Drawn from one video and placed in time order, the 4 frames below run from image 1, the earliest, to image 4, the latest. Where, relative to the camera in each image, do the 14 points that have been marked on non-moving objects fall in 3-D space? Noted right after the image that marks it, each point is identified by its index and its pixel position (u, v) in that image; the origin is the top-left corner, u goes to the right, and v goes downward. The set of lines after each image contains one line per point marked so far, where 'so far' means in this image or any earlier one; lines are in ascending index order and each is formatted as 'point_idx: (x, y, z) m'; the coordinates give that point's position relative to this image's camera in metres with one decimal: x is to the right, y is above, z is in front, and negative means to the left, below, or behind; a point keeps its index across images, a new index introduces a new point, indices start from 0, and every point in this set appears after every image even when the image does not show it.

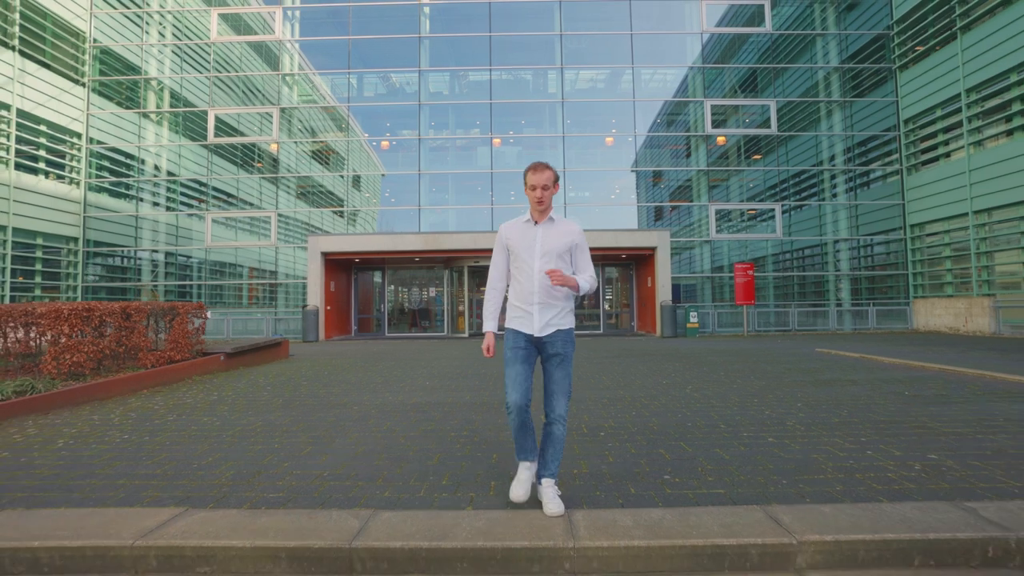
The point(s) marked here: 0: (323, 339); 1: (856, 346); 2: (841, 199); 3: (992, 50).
0: (-6.1, -1.7, +16.4) m
1: (+8.0, -1.3, +11.5) m
2: (+12.2, +3.3, +18.5) m
3: (+13.7, +6.7, +14.2) m
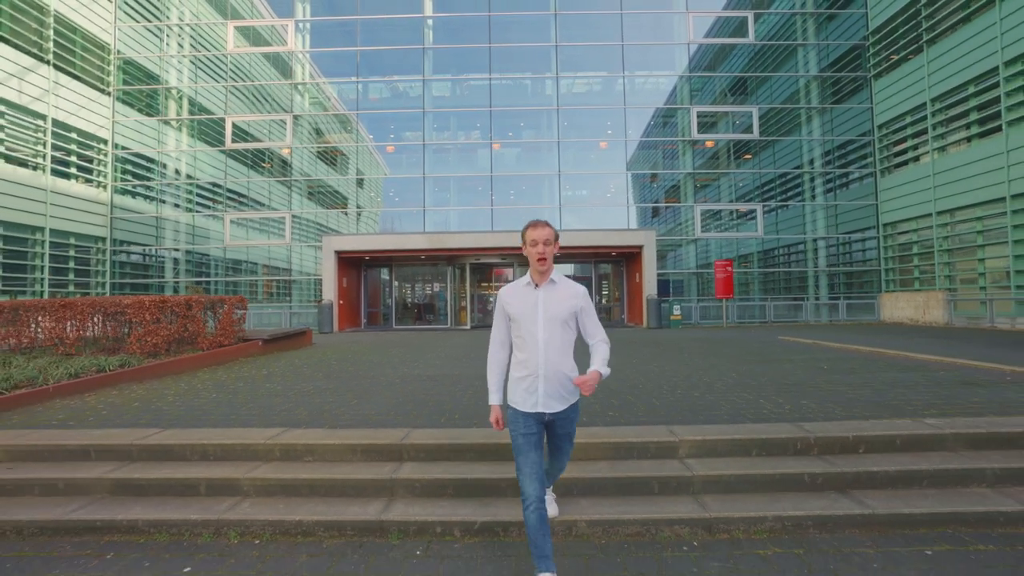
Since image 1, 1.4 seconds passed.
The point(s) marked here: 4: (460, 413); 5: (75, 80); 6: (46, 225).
0: (-6.2, -1.5, +17.7) m
1: (+7.9, -1.2, +12.8) m
2: (+12.1, +3.4, +19.8) m
3: (+13.6, +6.9, +15.4) m
4: (-0.5, -1.1, +4.3) m
5: (-15.7, +7.4, +18.0) m
6: (-15.7, +2.1, +16.9) m
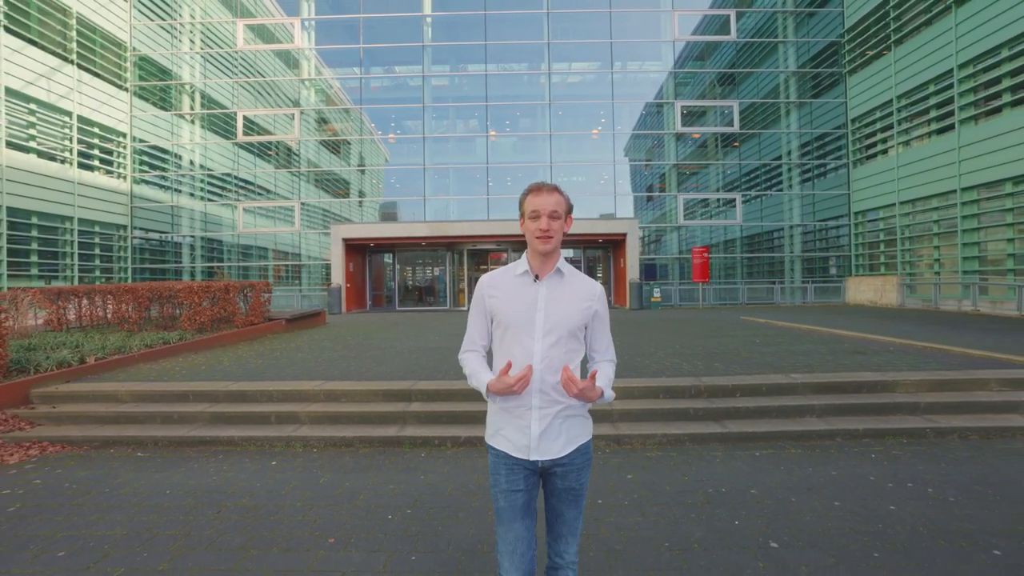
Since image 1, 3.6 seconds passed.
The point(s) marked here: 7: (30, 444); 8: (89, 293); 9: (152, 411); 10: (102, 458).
0: (-6.4, -0.9, +19.2) m
1: (+7.7, -0.8, +14.2) m
2: (+11.9, +4.1, +21.0) m
3: (+13.4, +7.4, +16.5) m
4: (-0.7, -1.0, +5.7) m
5: (-15.9, +8.0, +19.2) m
6: (-15.9, +2.7, +18.2) m
7: (-4.1, -1.3, +4.3) m
8: (-6.9, -0.1, +8.3) m
9: (-3.4, -1.1, +4.7) m
10: (-3.3, -1.4, +4.1) m
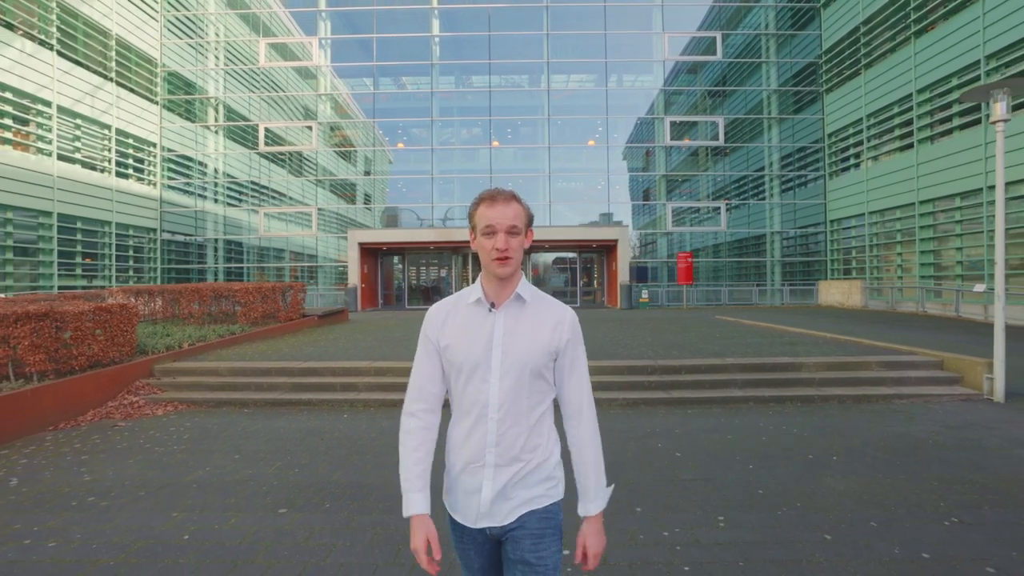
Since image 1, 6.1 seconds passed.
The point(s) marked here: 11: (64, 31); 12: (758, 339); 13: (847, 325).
0: (-6.4, -0.9, +20.8) m
1: (+7.7, -0.9, +15.8) m
2: (+12.0, +4.0, +22.6) m
3: (+13.4, +7.3, +18.1) m
4: (-0.6, -1.0, +7.3) m
5: (-15.8, +8.1, +20.8) m
6: (-15.8, +2.7, +19.8) m
7: (-4.1, -1.4, +5.9) m
8: (-6.9, -0.1, +9.9) m
9: (-3.3, -1.2, +6.3) m
10: (-3.3, -1.4, +5.7) m
11: (-15.4, +8.8, +17.3) m
12: (+4.3, -0.9, +8.7) m
13: (+8.0, -0.9, +11.9) m
